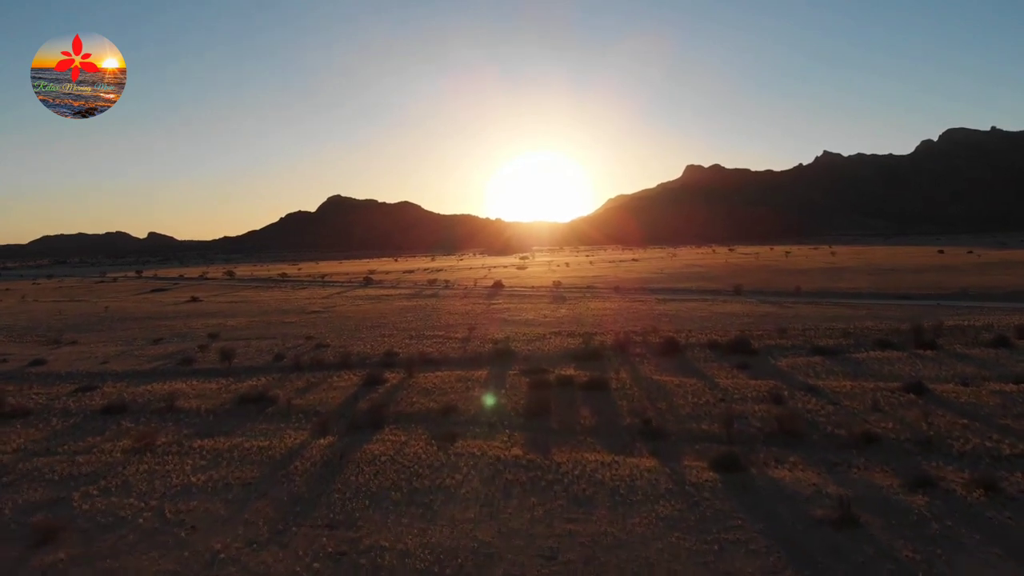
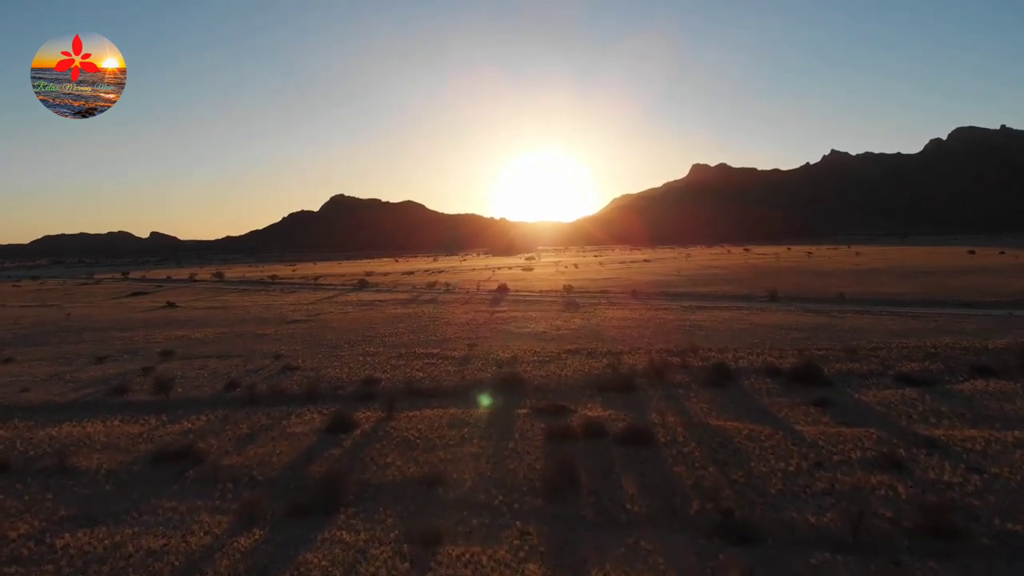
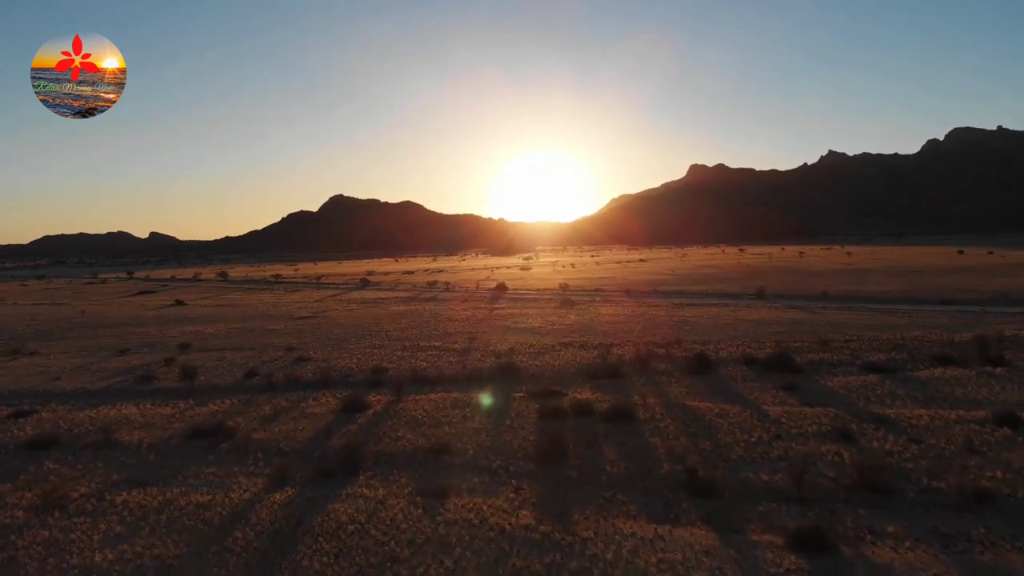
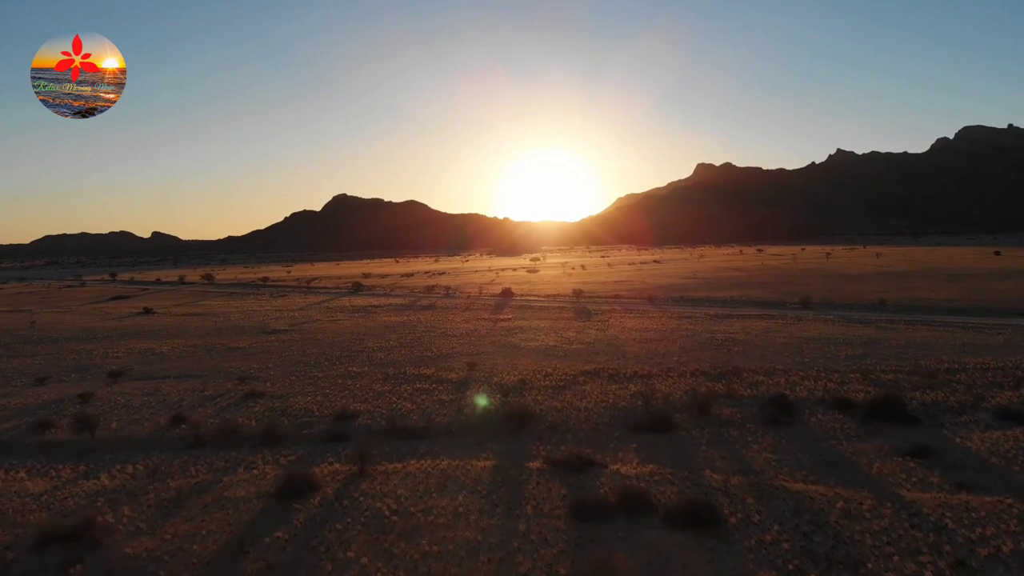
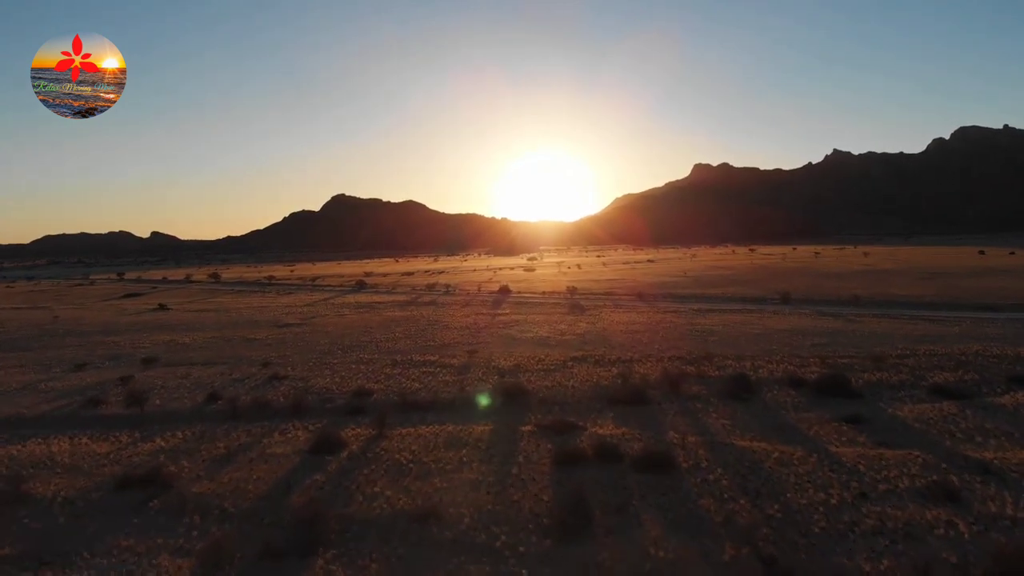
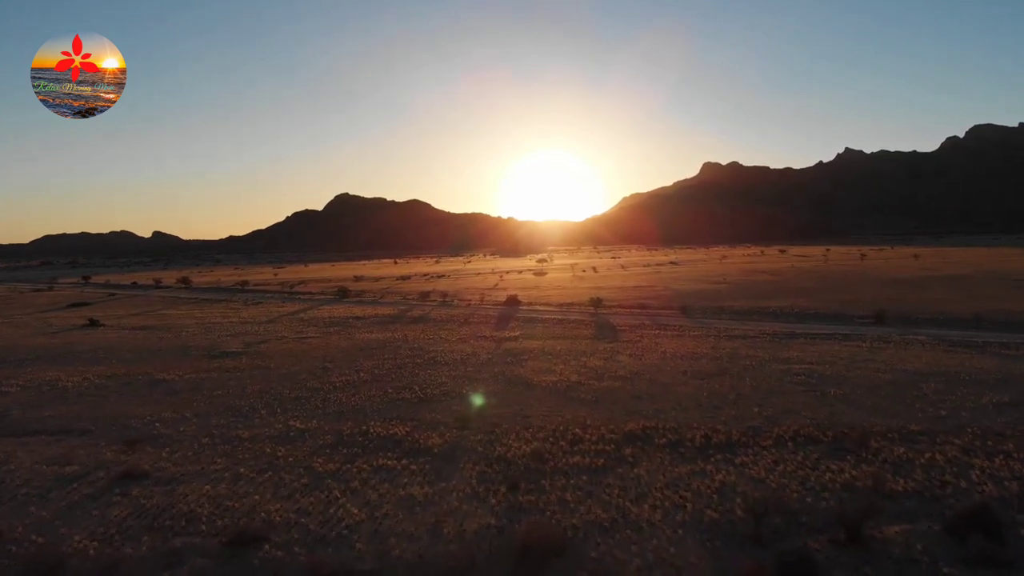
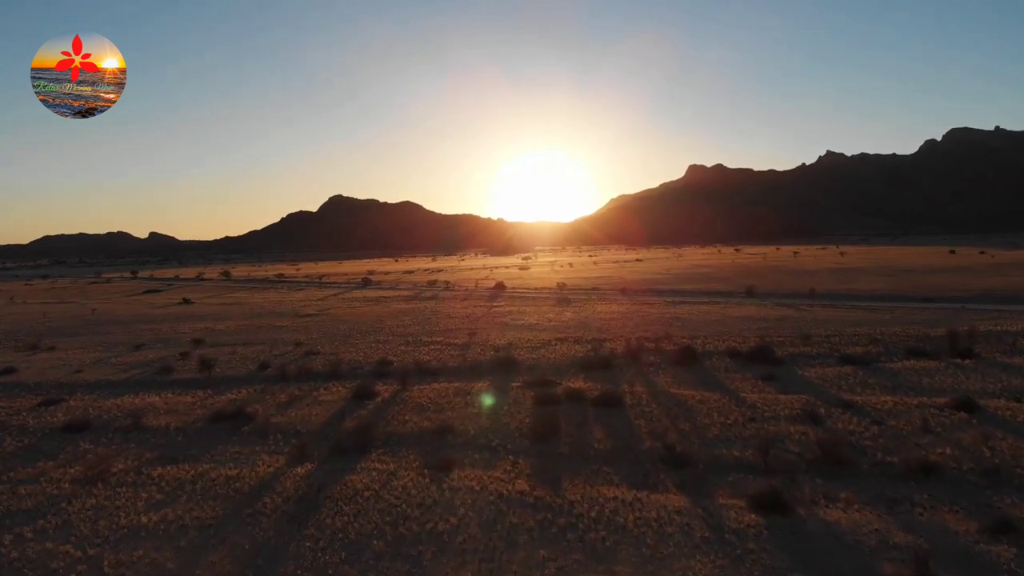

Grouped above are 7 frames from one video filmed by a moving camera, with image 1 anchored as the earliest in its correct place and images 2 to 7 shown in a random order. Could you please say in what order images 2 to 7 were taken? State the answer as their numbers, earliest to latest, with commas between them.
7, 3, 2, 5, 4, 6
